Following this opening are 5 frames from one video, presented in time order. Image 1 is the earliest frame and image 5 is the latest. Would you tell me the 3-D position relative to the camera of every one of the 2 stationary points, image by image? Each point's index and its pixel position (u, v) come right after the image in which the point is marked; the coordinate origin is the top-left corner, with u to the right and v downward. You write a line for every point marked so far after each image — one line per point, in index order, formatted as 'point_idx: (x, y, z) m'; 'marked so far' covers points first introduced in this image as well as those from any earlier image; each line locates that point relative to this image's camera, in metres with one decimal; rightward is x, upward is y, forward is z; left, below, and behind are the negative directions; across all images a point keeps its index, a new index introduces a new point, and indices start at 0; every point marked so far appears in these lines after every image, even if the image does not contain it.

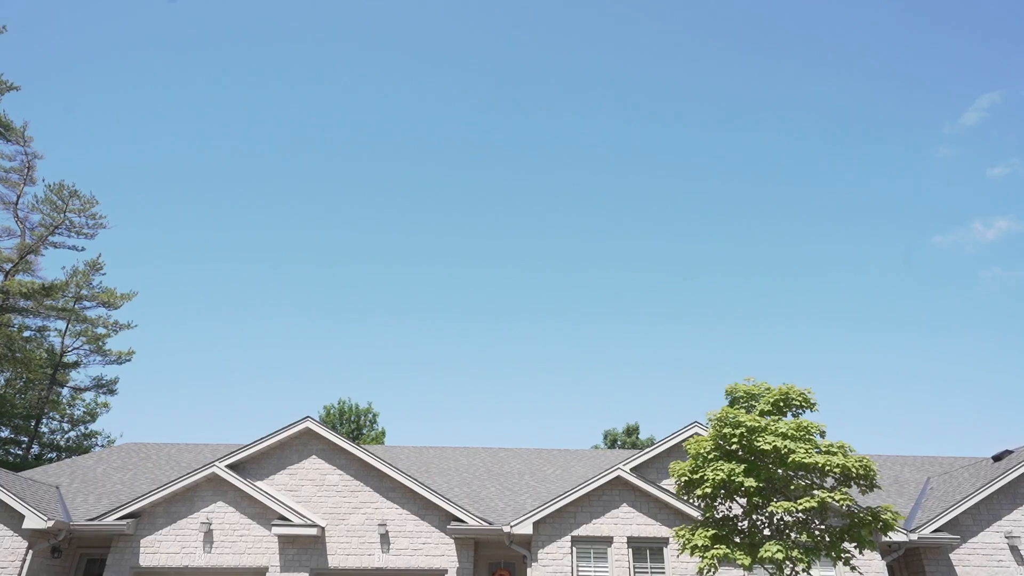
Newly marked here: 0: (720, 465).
0: (+3.7, -3.1, +11.5) m
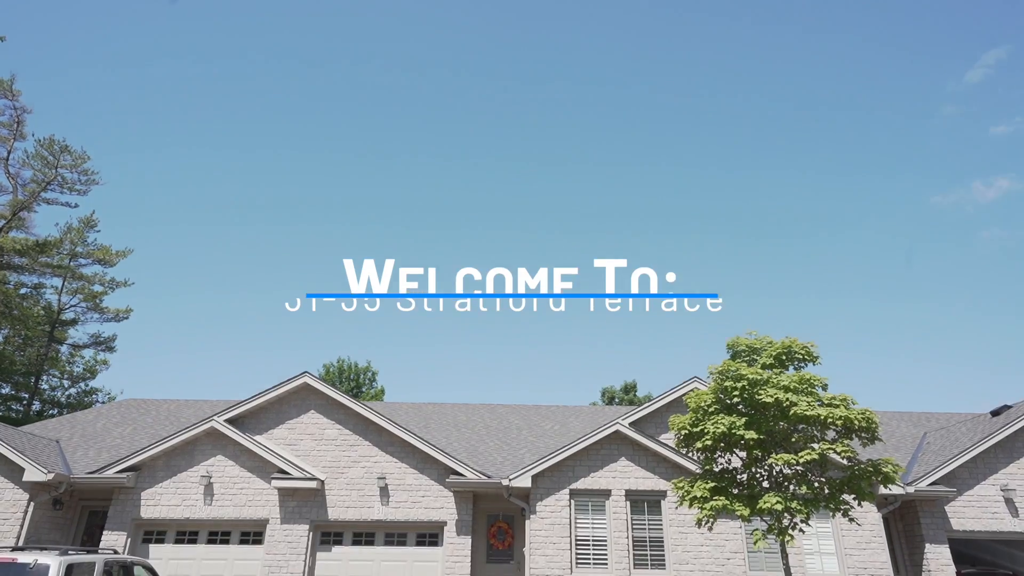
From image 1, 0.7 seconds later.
0: (+3.6, -2.3, +11.4) m
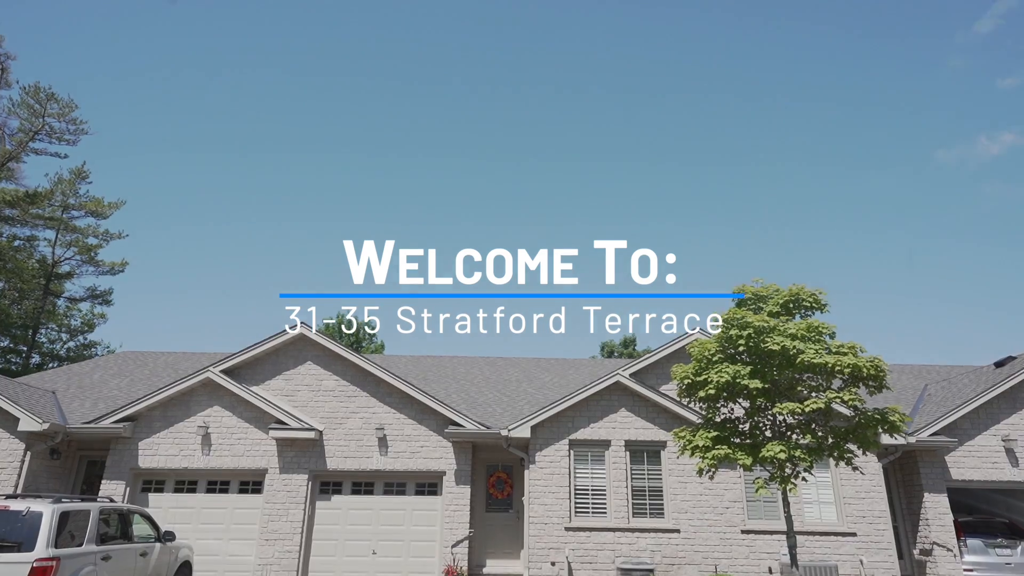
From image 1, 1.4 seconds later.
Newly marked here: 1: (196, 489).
0: (+3.6, -1.4, +11.1) m
1: (-7.0, -4.5, +14.6) m
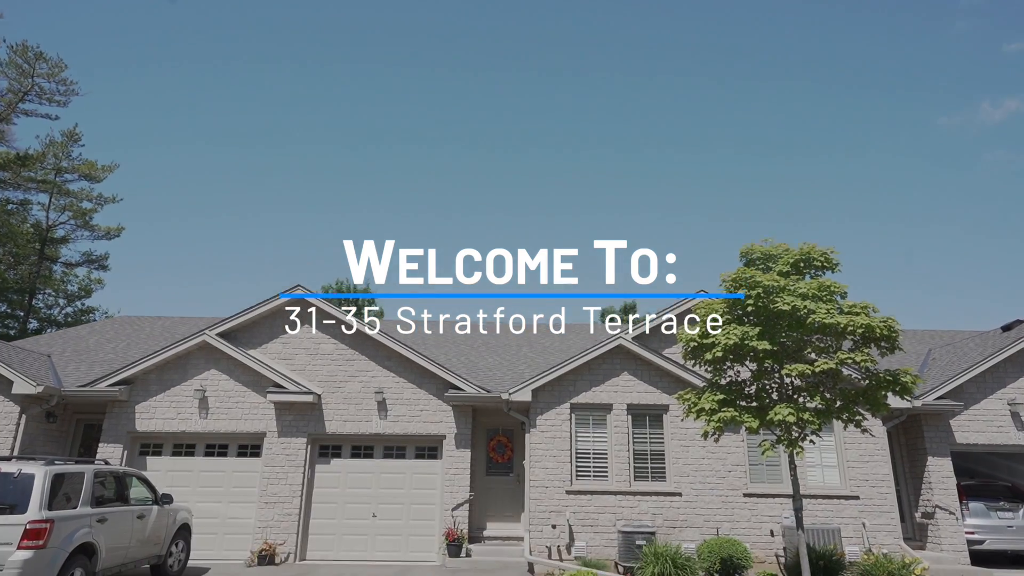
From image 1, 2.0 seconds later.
0: (+3.6, -0.7, +10.8) m
1: (-7.0, -3.6, +14.5) m
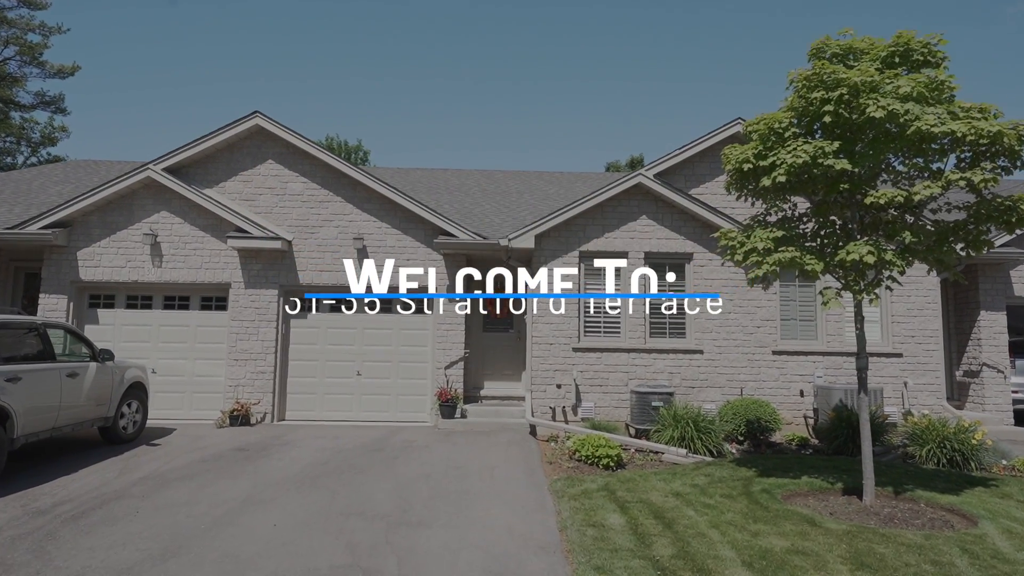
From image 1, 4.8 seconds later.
0: (+3.7, +1.8, +8.3) m
1: (-7.0, -0.3, +12.4) m
